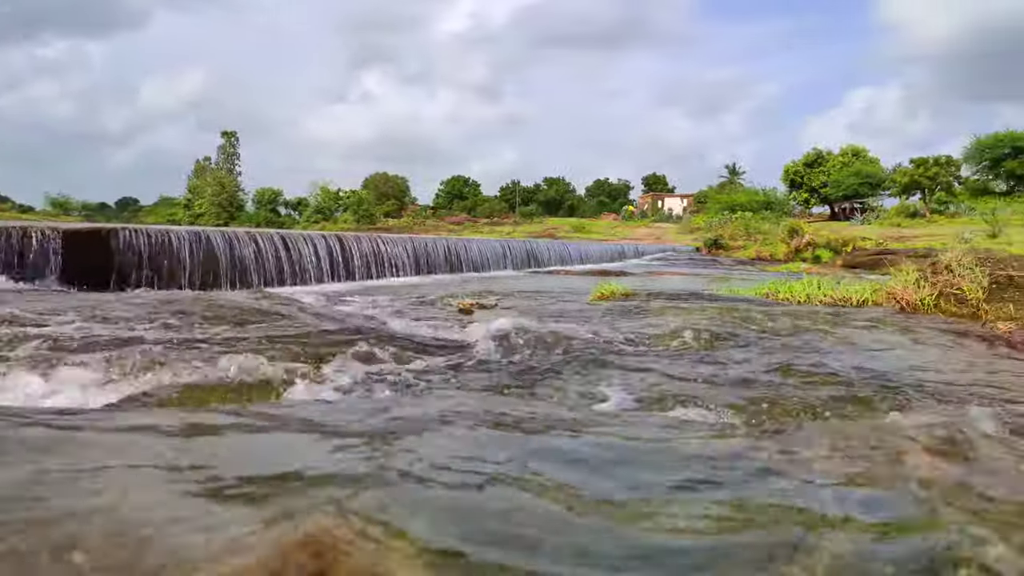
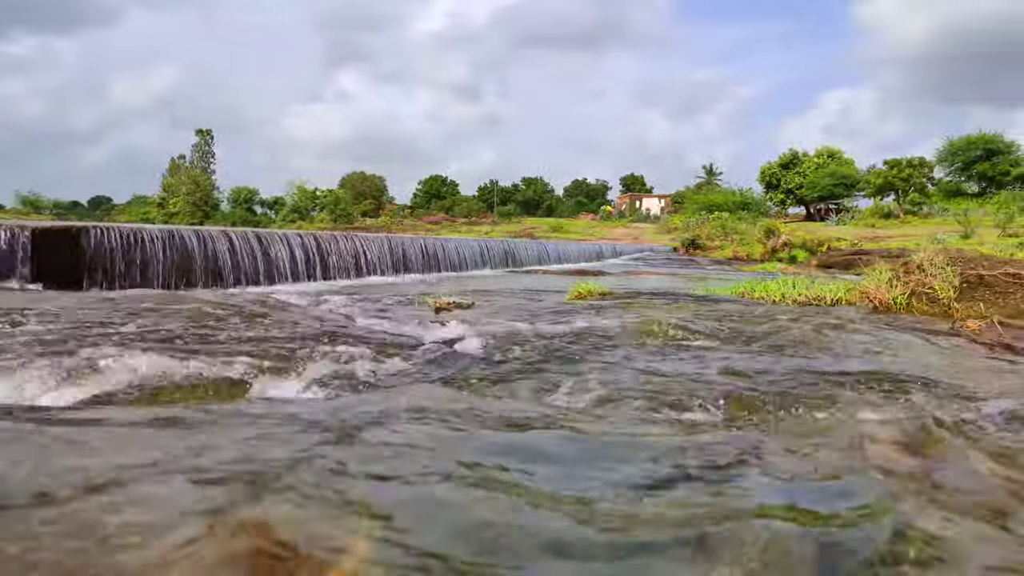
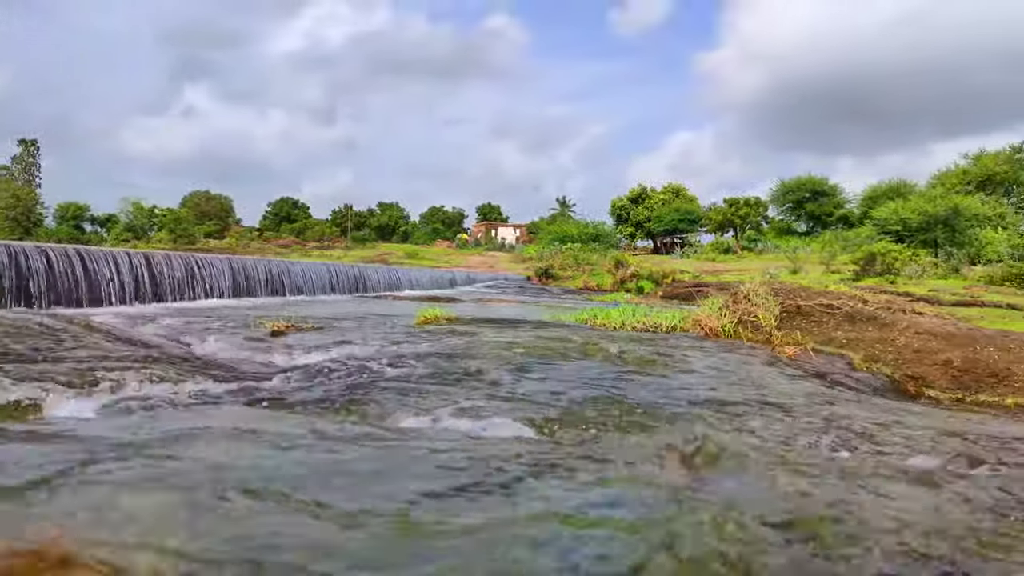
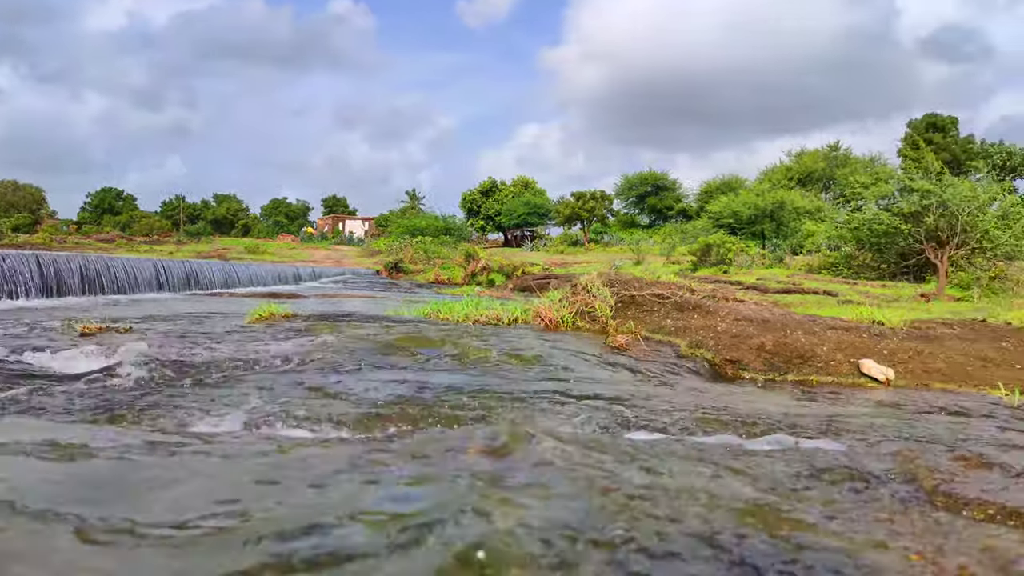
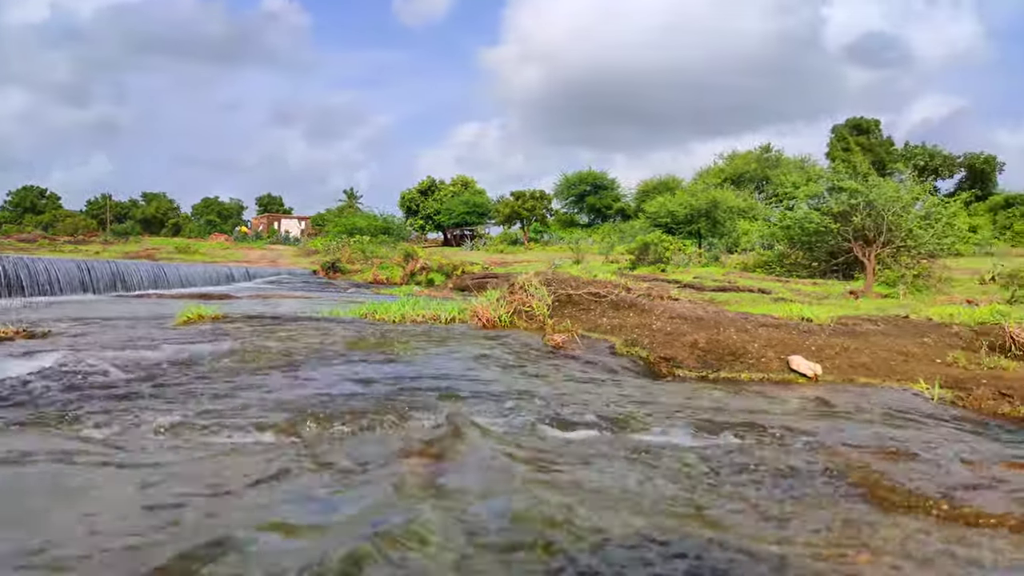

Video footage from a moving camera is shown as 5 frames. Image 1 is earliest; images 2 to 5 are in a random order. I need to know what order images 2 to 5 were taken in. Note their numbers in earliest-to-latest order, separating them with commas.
2, 3, 4, 5
